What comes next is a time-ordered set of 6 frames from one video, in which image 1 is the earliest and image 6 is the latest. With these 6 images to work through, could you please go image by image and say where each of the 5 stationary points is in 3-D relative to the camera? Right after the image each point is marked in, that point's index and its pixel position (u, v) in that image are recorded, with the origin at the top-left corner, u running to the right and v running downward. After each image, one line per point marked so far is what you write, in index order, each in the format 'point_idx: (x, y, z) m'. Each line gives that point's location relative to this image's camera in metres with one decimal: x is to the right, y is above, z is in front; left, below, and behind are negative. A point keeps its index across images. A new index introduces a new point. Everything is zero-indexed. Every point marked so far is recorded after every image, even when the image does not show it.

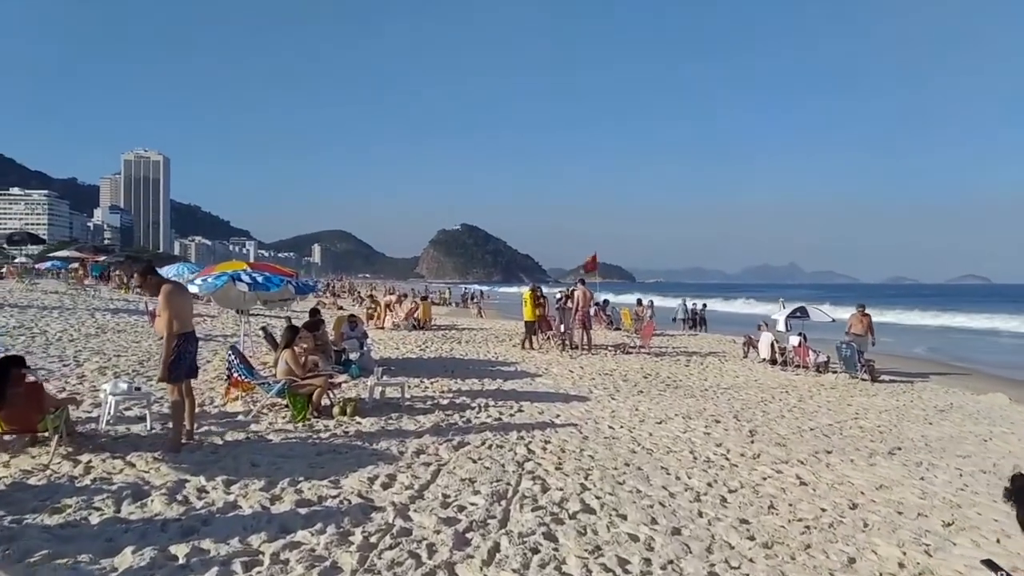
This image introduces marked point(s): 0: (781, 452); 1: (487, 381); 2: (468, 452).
0: (+2.6, -1.6, +7.5) m
1: (-0.4, -1.4, +11.6) m
2: (-0.4, -1.4, +6.6) m
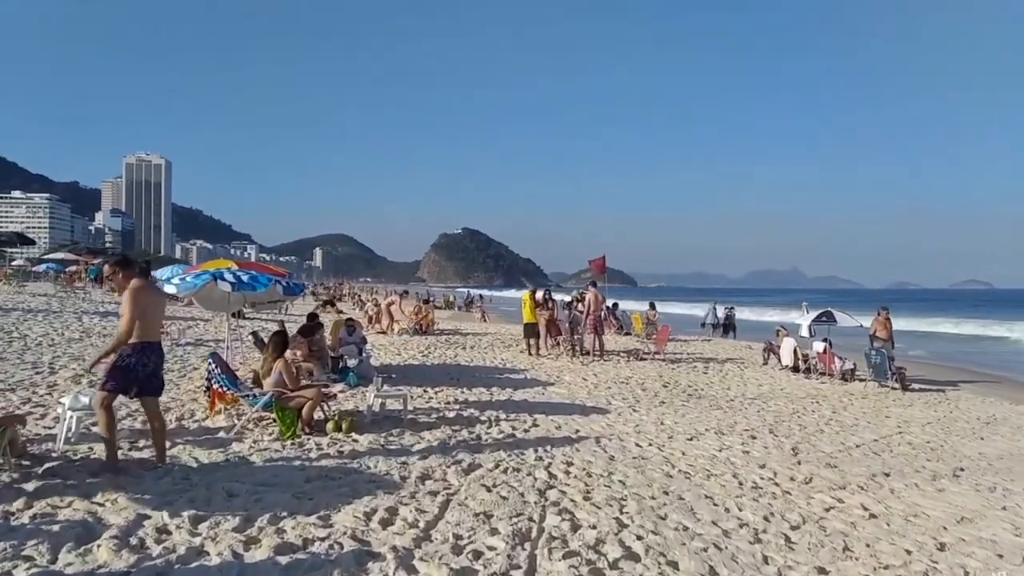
0: (+2.7, -1.6, +6.6) m
1: (-0.2, -1.4, +10.7) m
2: (-0.2, -1.4, +5.7) m
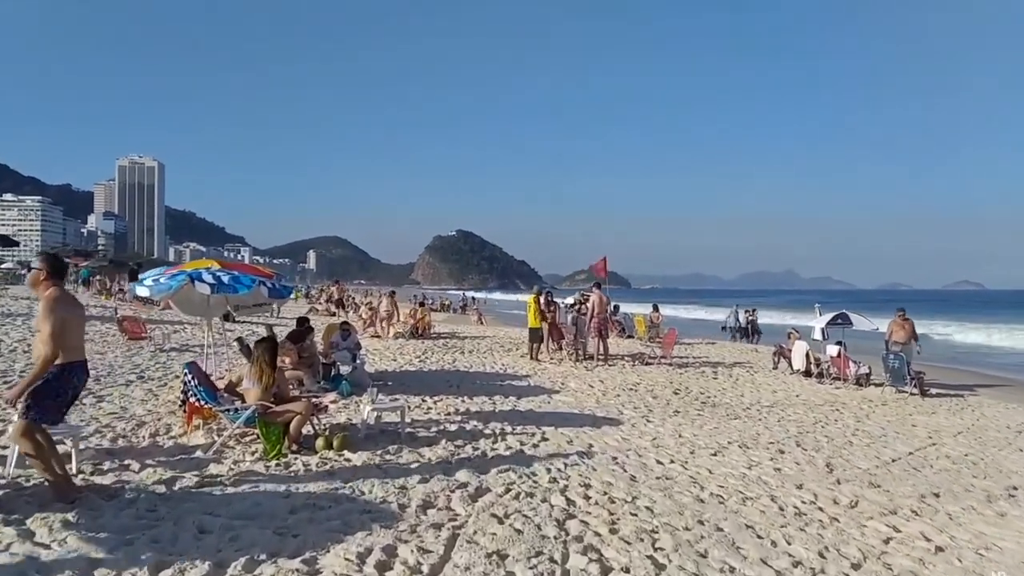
0: (+2.8, -1.6, +5.9) m
1: (-0.2, -1.4, +10.0) m
2: (-0.1, -1.4, +5.0) m
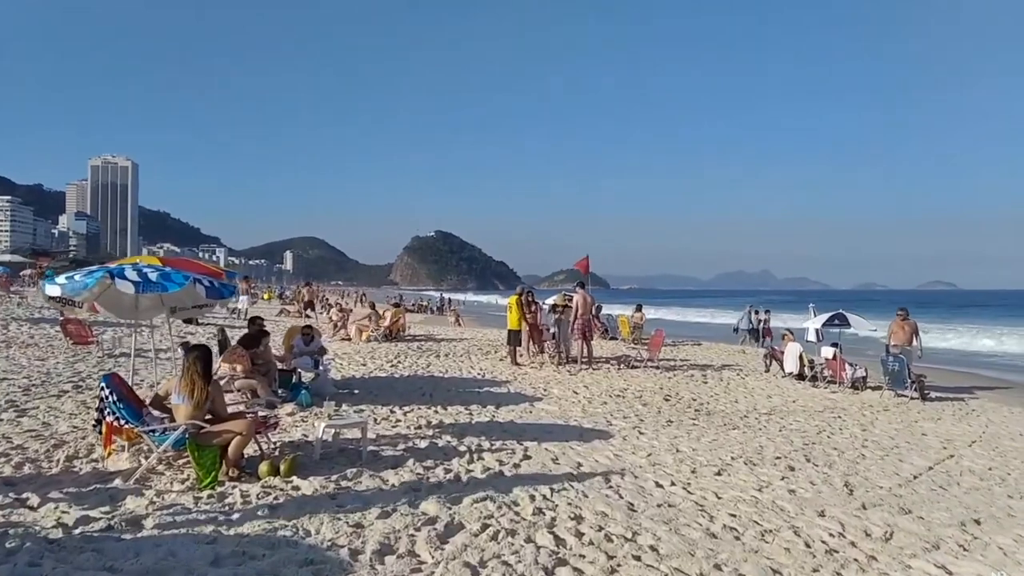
0: (+2.7, -1.6, +5.1) m
1: (-0.4, -1.4, +9.1) m
2: (-0.3, -1.4, +4.1) m
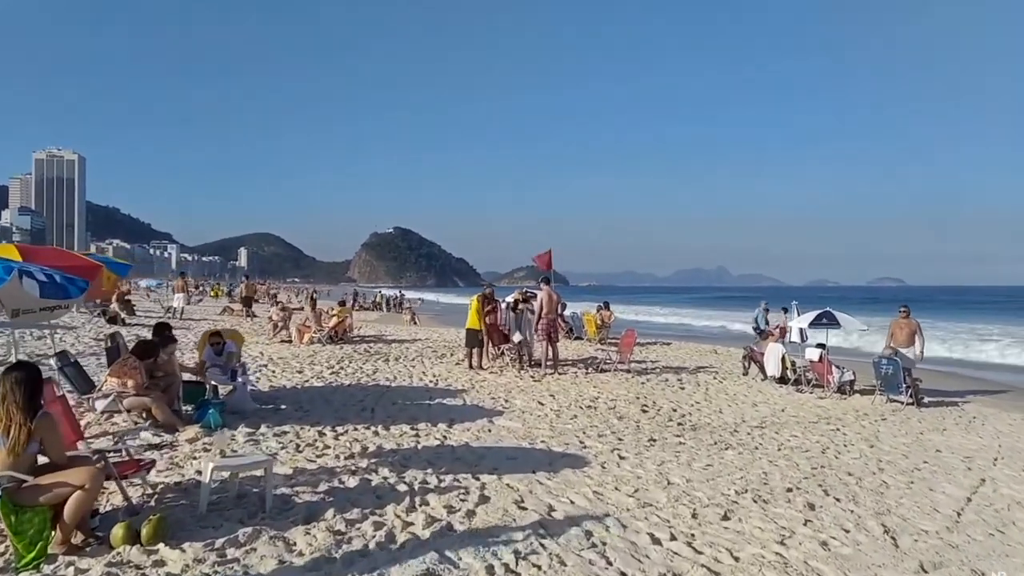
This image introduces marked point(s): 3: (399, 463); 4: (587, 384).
0: (+2.4, -1.5, +3.8) m
1: (-0.9, -1.4, +7.7) m
2: (-0.4, -1.4, +2.7) m
3: (-0.9, -1.4, +6.2) m
4: (+1.1, -1.5, +11.8) m
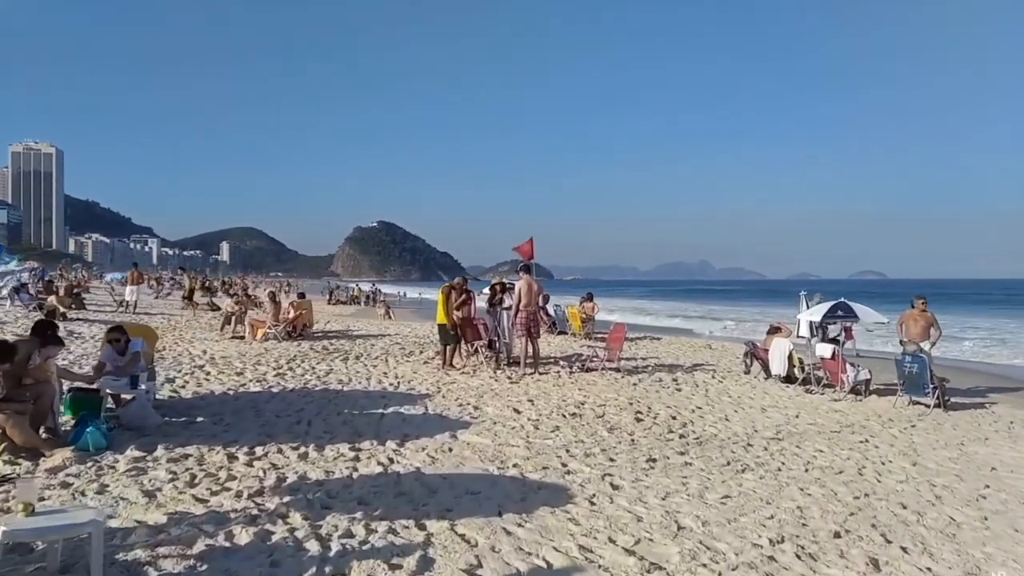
0: (+2.2, -1.4, +2.3) m
1: (-1.1, -1.3, +6.1) m
2: (-0.6, -1.3, +1.1) m
3: (-1.1, -1.3, +4.7) m
4: (+0.8, -1.3, +10.3) m
